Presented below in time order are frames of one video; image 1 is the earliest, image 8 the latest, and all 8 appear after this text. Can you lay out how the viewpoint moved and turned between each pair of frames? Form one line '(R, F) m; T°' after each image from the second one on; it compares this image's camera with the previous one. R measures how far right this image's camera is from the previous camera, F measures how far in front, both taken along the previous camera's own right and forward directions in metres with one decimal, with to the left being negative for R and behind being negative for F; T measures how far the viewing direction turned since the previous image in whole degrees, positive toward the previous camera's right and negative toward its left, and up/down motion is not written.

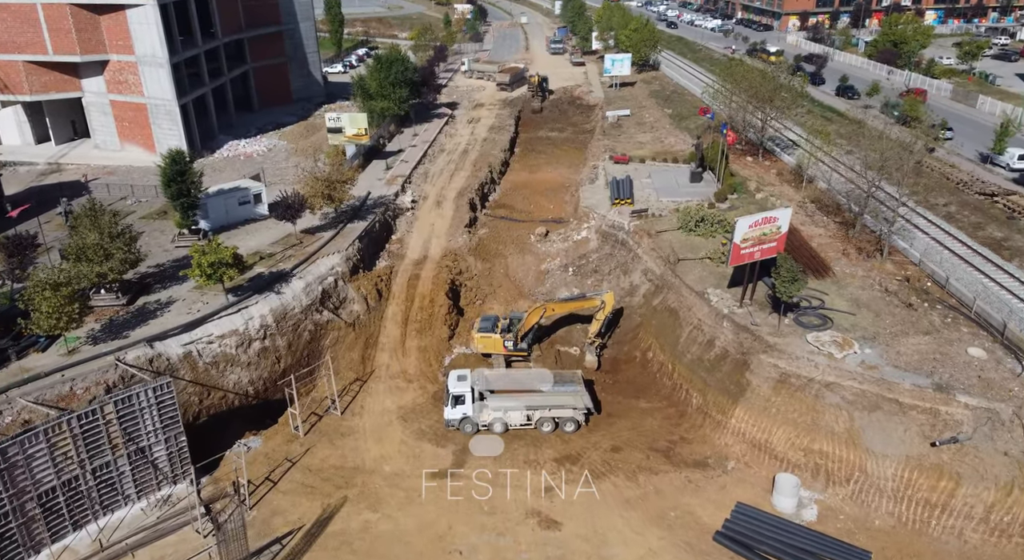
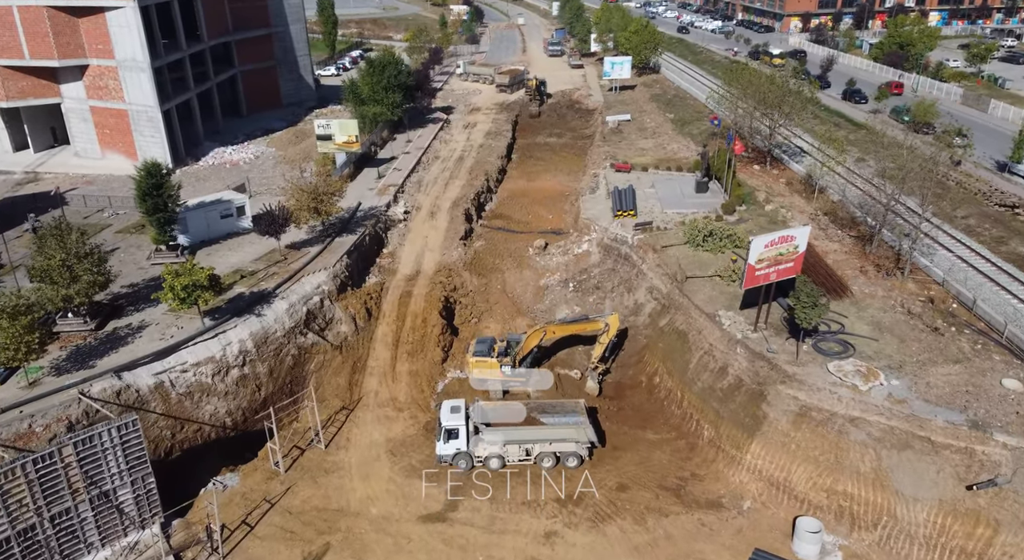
(0.0, +2.0) m; 0°
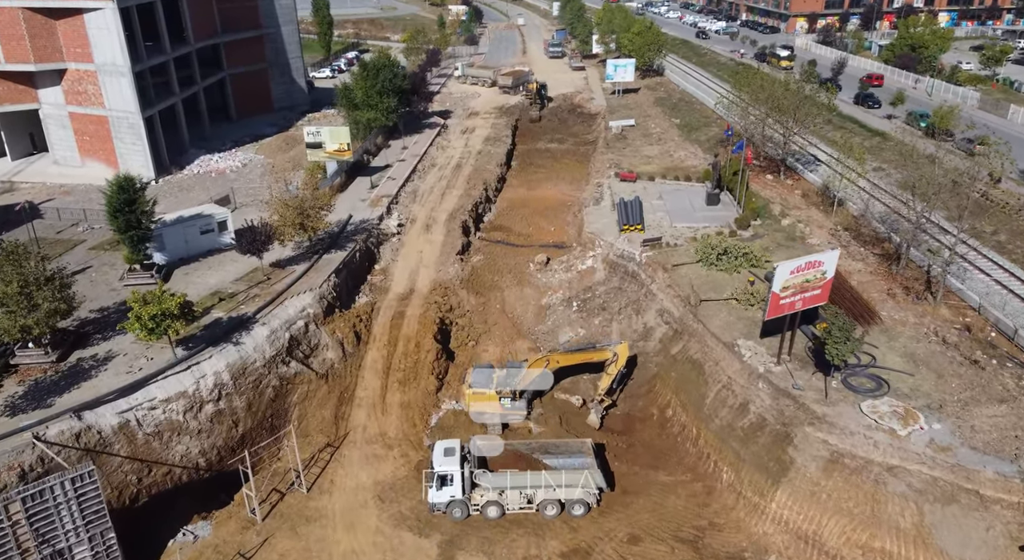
(0.0, +2.3) m; 0°
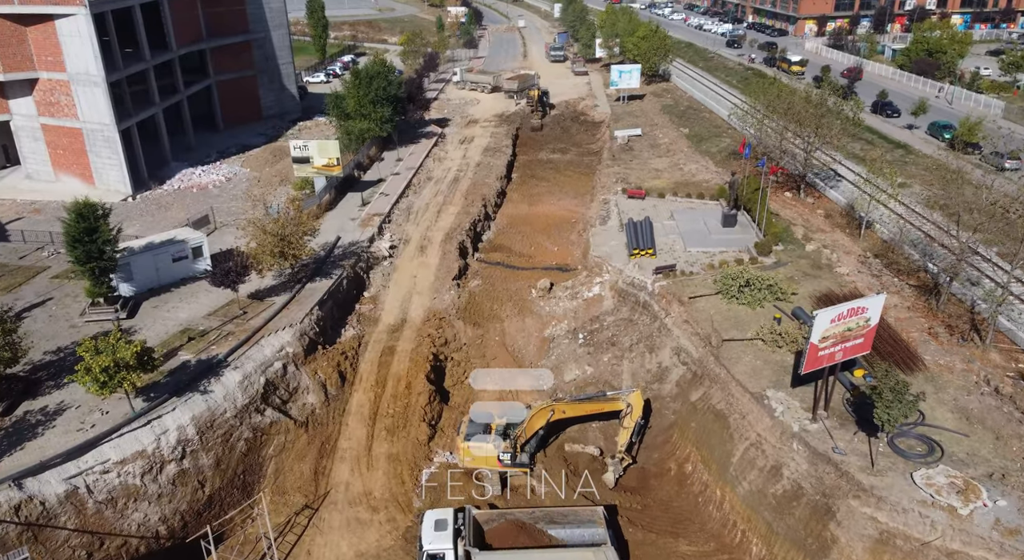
(0.0, +2.9) m; 0°
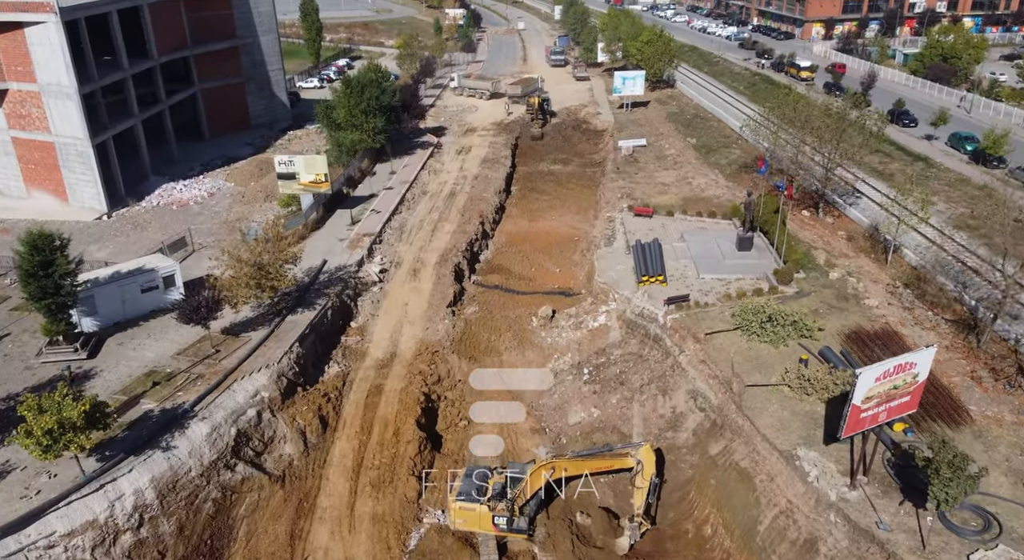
(0.0, +2.5) m; 0°
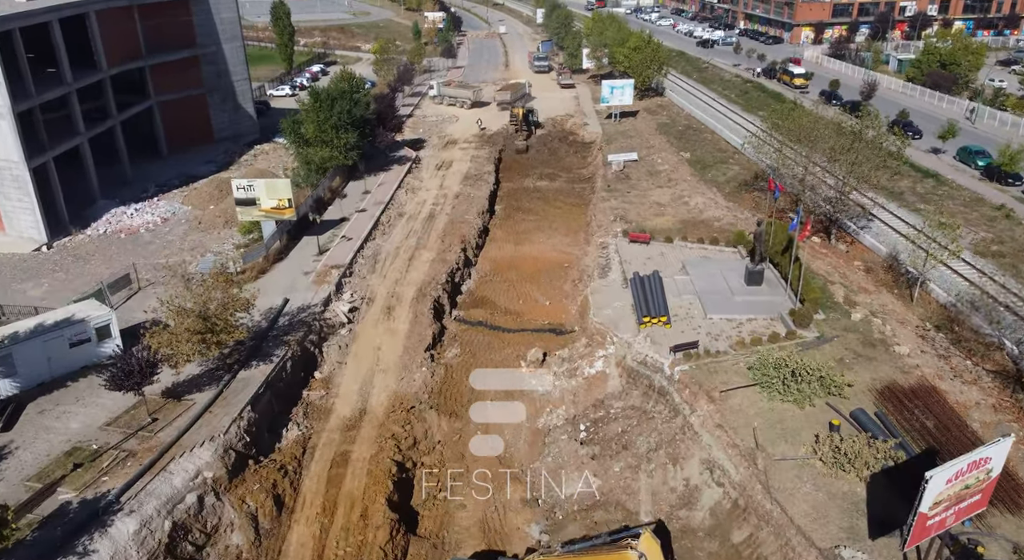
(-0.1, +3.5) m; +1°
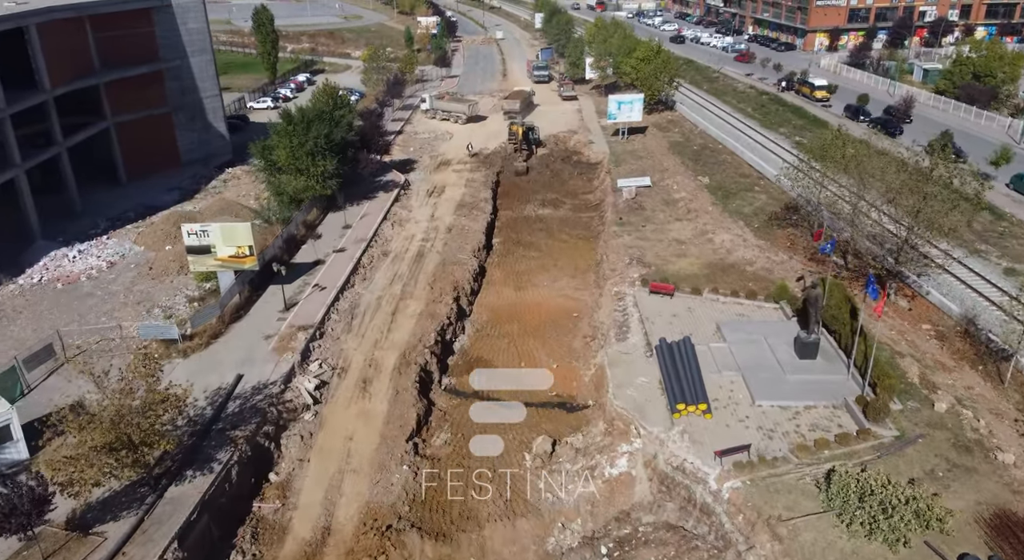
(-0.2, +5.3) m; 0°
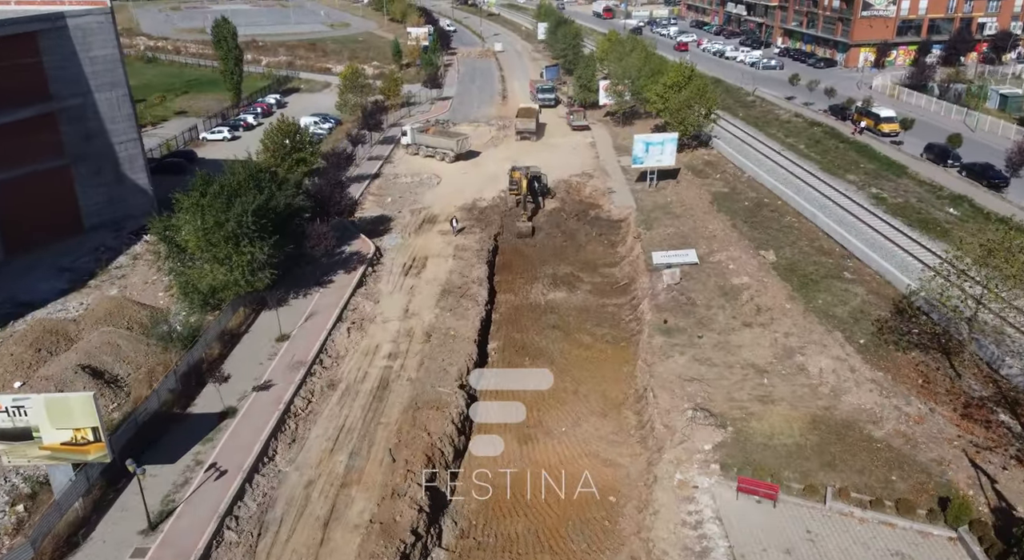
(-0.2, +11.3) m; 0°
